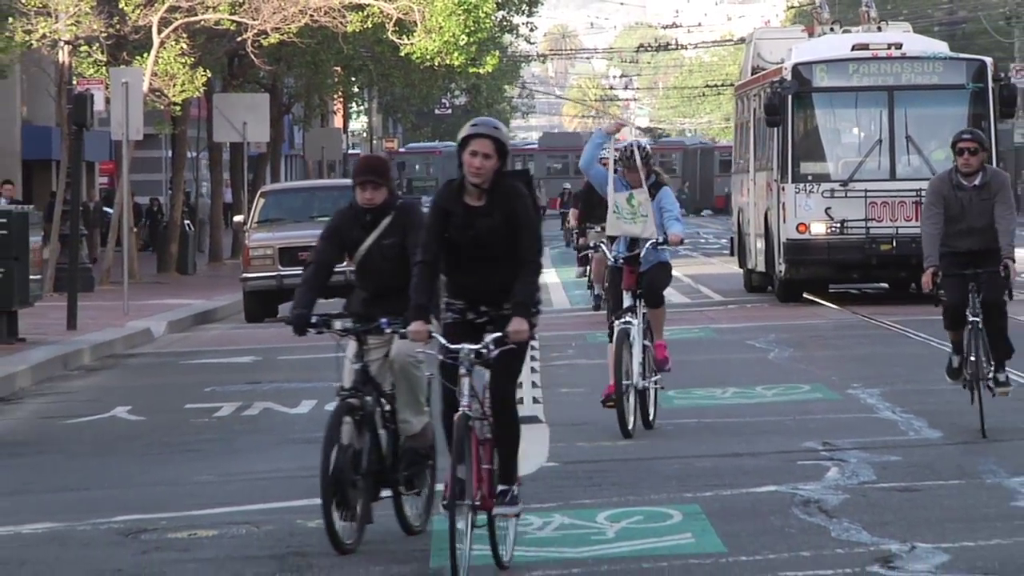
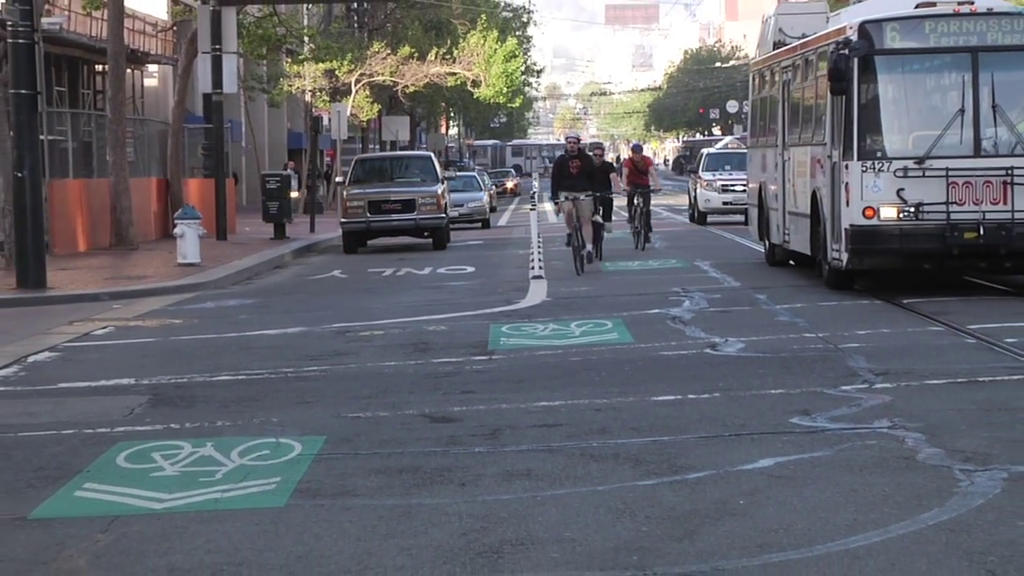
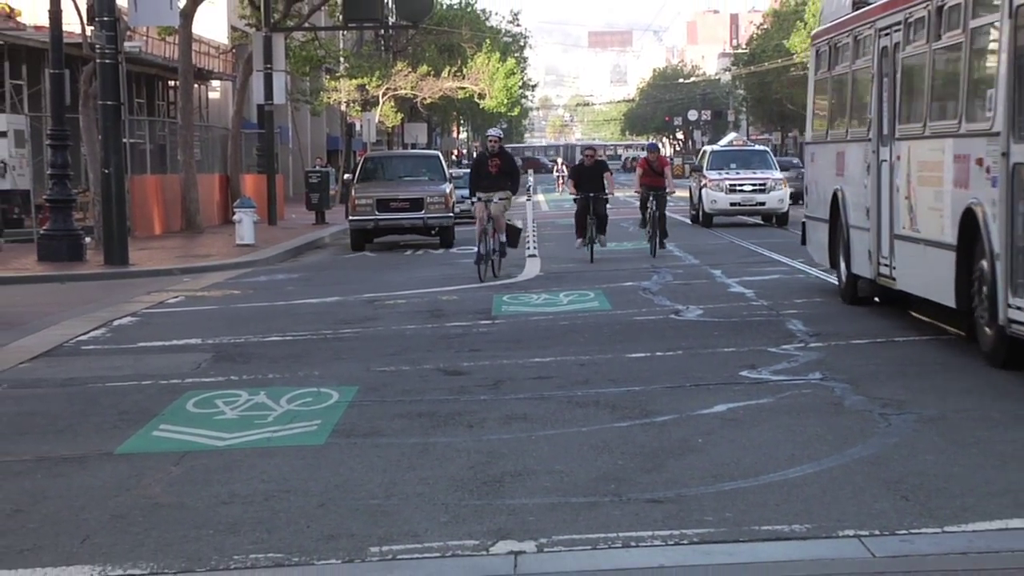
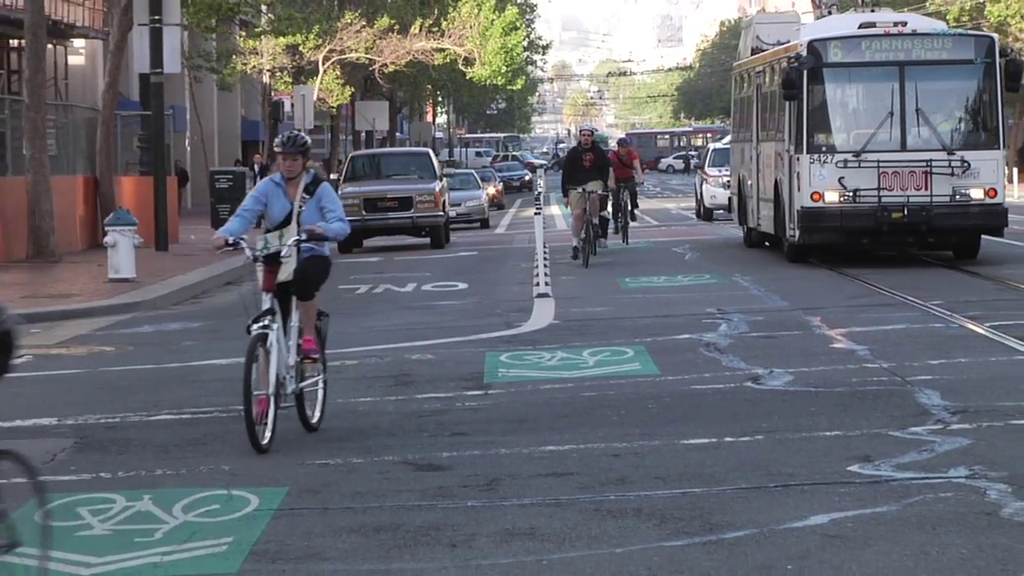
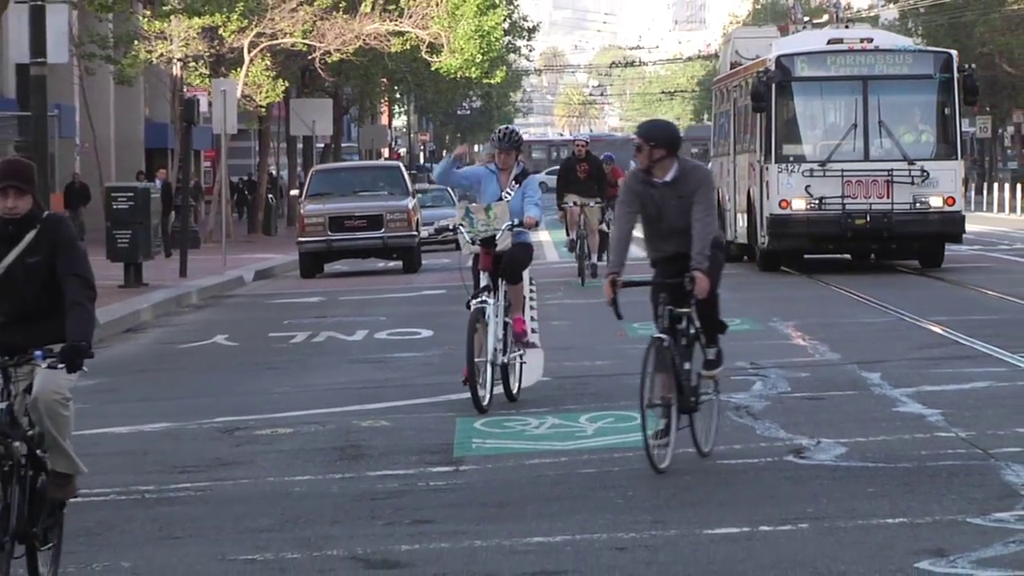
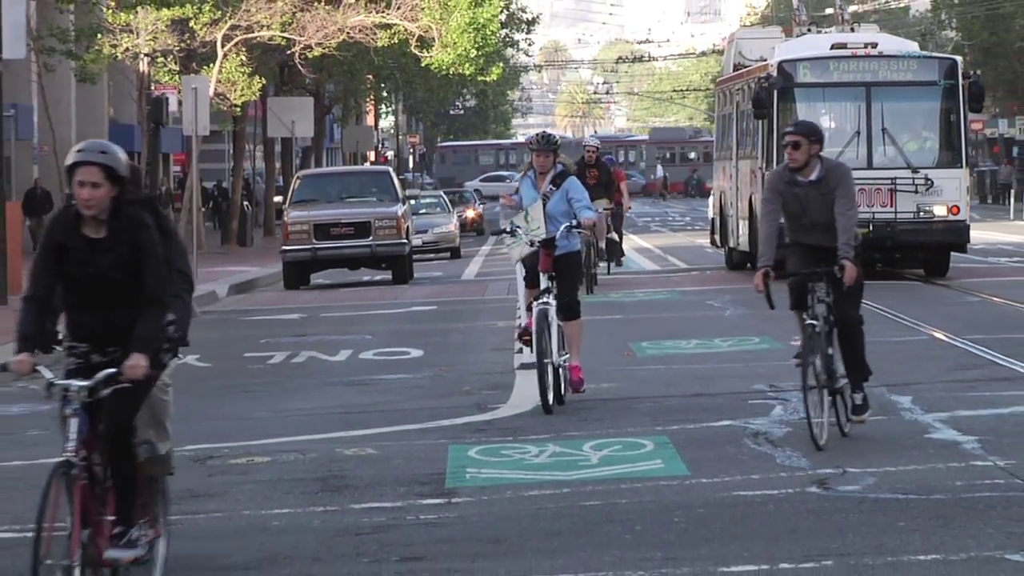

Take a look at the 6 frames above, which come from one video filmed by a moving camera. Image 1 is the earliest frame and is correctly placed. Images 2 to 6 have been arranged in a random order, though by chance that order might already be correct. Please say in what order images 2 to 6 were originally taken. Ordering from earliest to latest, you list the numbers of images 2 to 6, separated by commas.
6, 5, 4, 2, 3
